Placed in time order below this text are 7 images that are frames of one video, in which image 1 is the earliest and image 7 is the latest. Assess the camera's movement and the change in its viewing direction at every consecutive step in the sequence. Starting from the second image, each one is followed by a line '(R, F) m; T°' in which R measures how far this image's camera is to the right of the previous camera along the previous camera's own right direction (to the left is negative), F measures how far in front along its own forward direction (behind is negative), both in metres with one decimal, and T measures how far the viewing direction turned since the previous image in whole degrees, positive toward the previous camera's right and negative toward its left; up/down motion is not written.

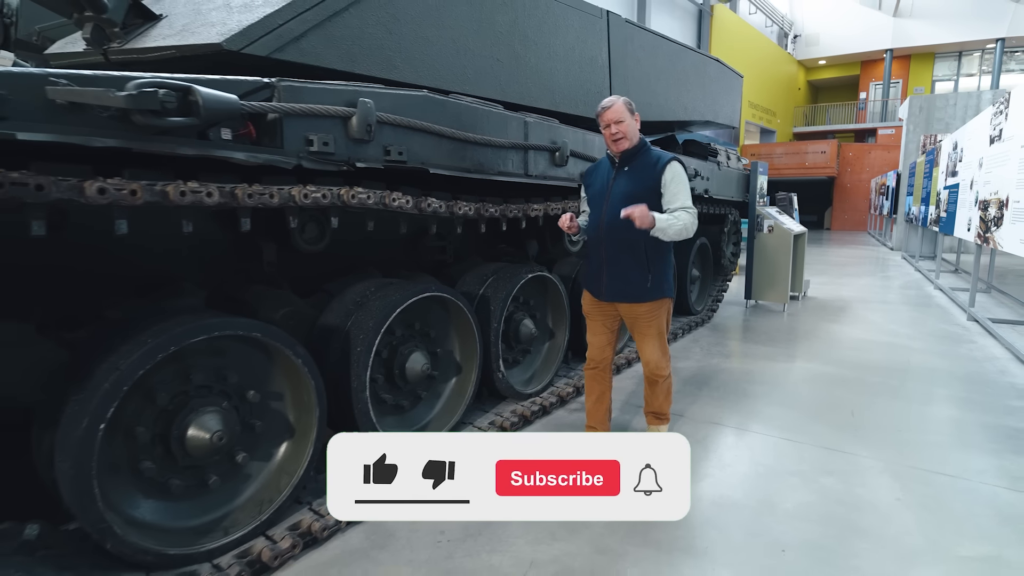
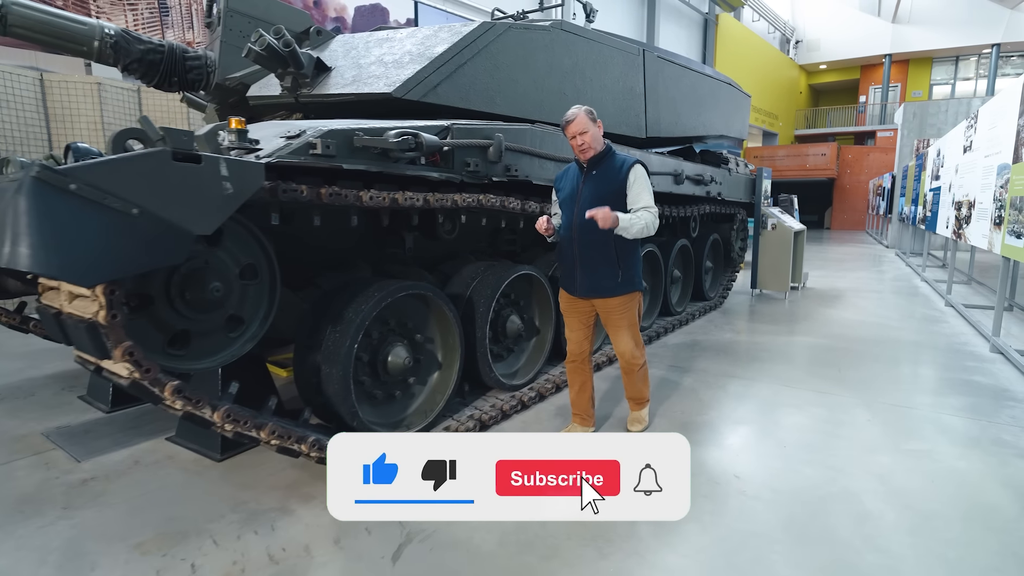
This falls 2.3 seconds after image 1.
(-0.6, -1.2) m; 0°
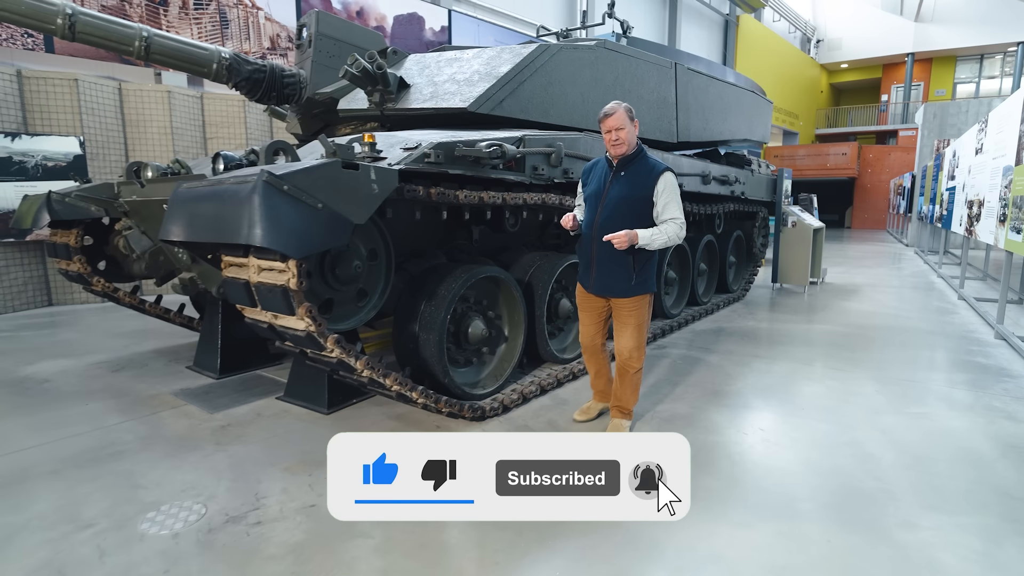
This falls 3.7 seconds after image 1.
(-0.3, -0.7) m; -2°
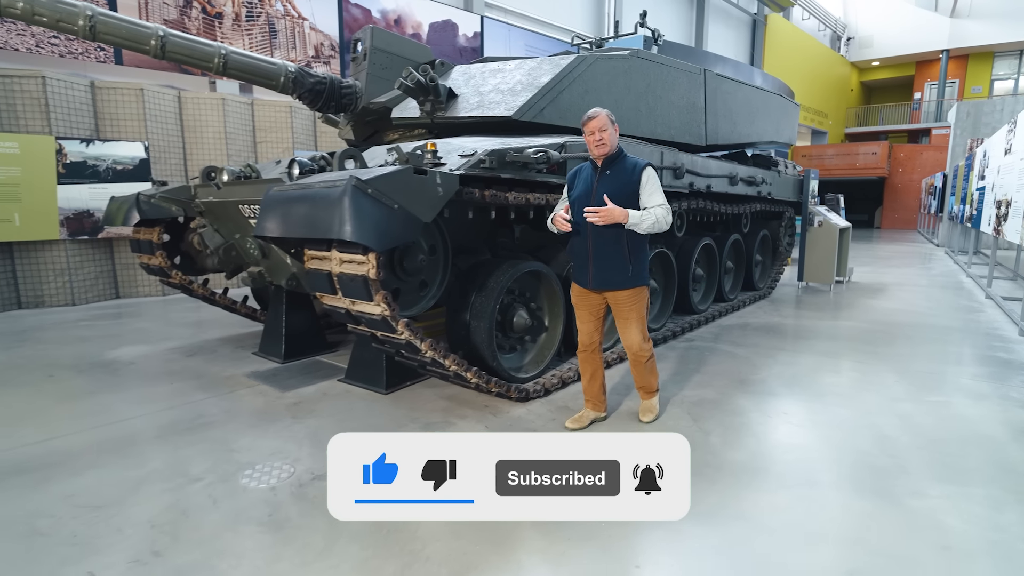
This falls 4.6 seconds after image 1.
(-0.2, -0.4) m; -2°
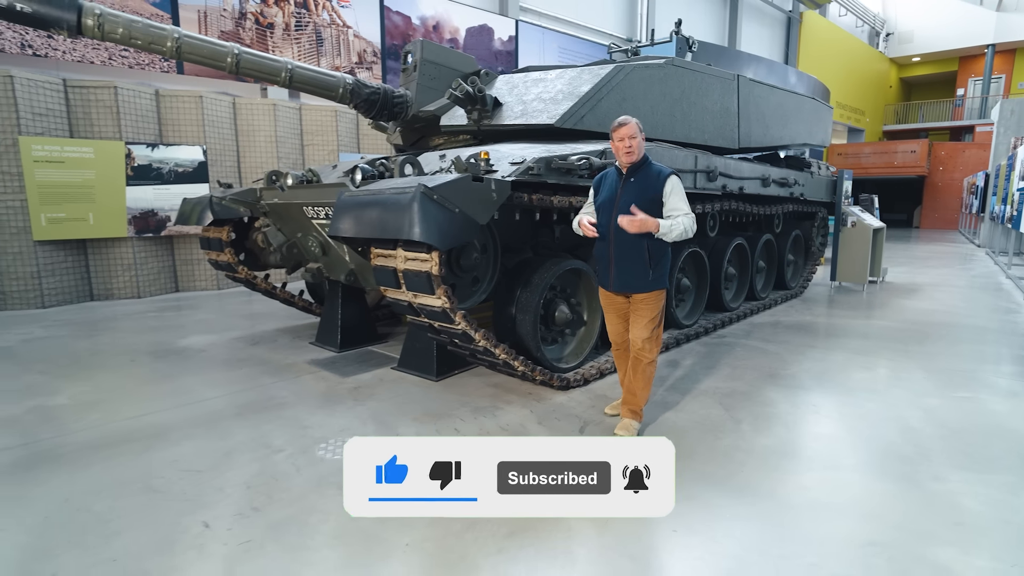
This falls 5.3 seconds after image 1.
(-0.1, -0.4) m; -3°
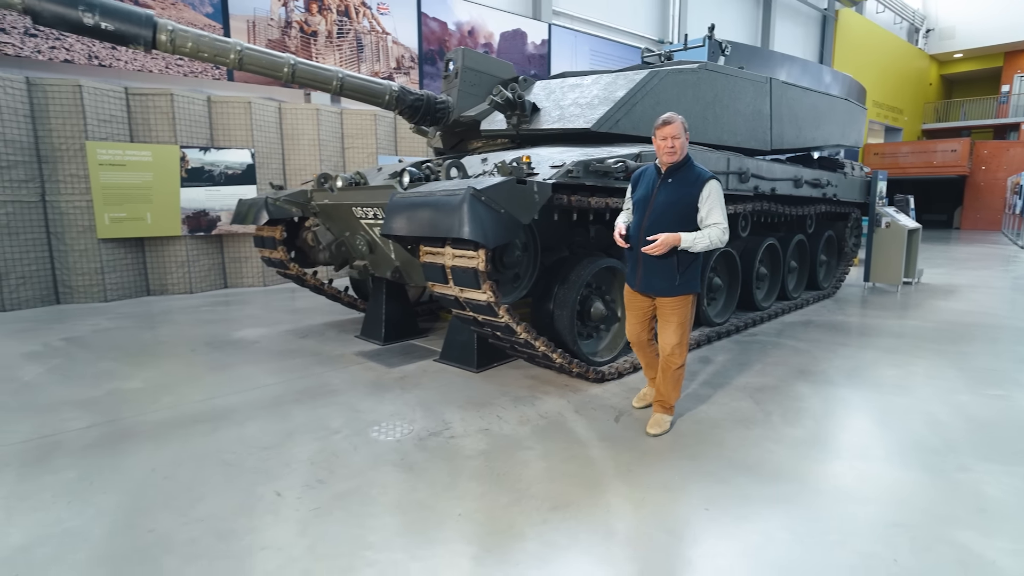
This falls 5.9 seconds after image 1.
(-0.1, -0.3) m; -3°
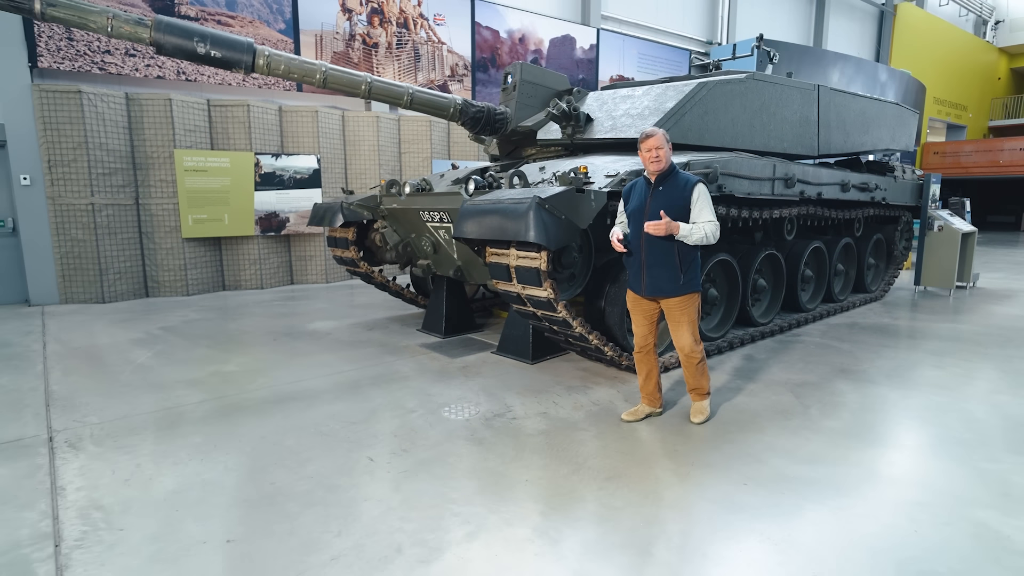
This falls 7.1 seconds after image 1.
(-0.1, -0.5) m; -4°
